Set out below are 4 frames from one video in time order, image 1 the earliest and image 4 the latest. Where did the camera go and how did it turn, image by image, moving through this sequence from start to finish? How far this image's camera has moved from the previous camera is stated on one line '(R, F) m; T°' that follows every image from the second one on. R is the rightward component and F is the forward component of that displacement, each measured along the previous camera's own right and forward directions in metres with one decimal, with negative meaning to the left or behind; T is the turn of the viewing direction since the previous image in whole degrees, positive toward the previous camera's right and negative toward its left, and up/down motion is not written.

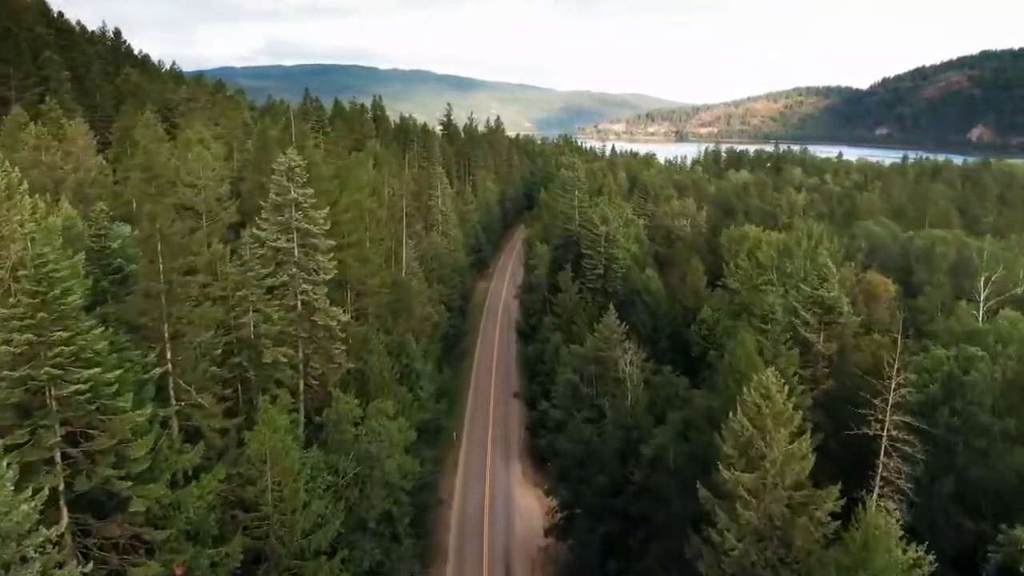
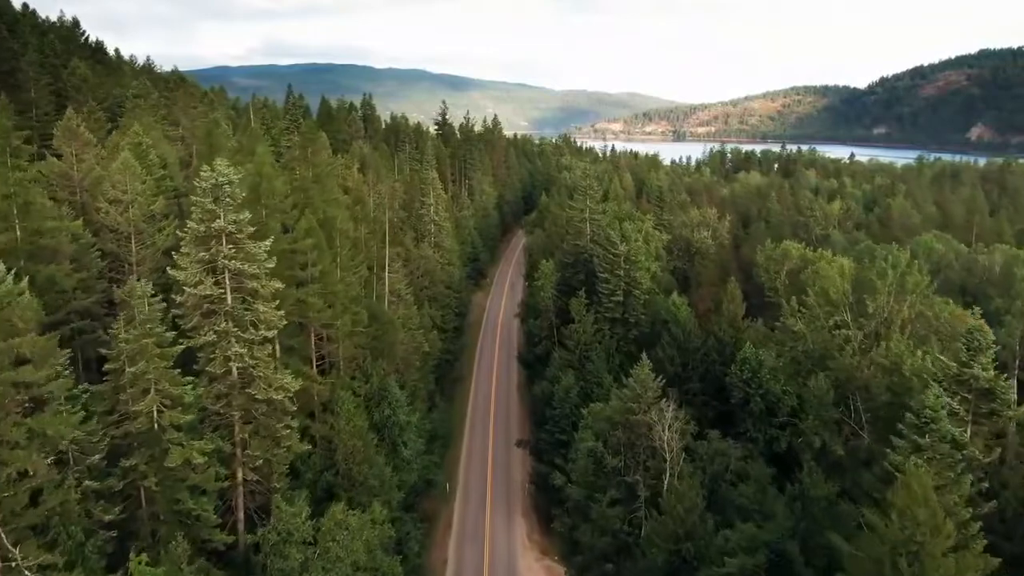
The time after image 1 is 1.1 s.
(-0.5, +9.4) m; 0°
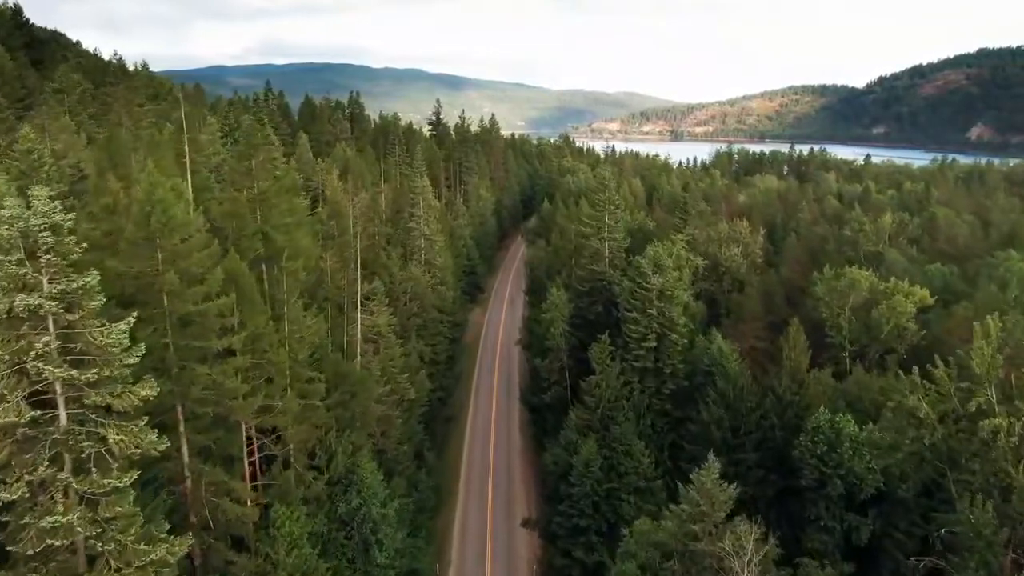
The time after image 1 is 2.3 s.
(-0.5, +10.4) m; 0°
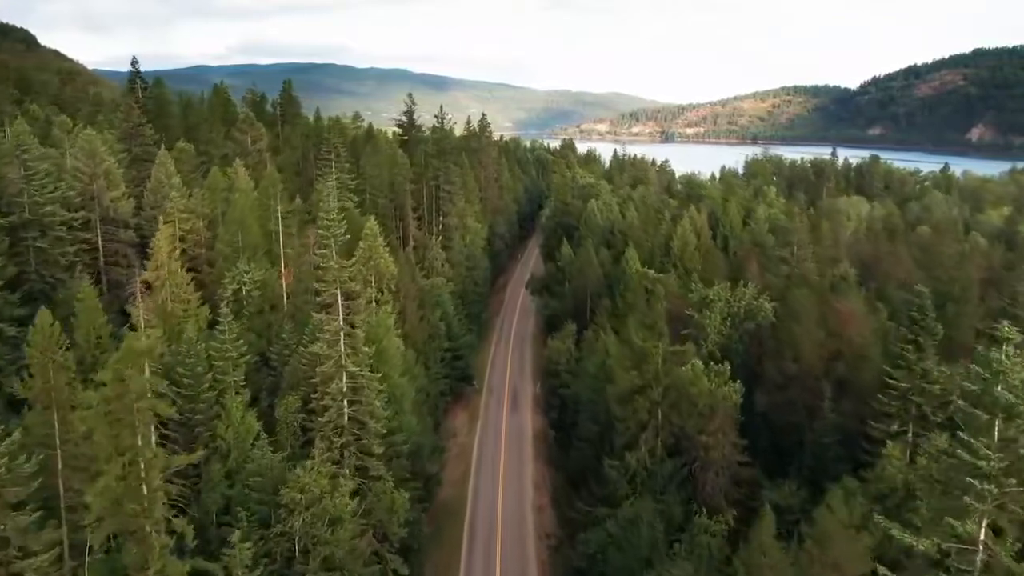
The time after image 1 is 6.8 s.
(-1.7, +39.3) m; +1°
